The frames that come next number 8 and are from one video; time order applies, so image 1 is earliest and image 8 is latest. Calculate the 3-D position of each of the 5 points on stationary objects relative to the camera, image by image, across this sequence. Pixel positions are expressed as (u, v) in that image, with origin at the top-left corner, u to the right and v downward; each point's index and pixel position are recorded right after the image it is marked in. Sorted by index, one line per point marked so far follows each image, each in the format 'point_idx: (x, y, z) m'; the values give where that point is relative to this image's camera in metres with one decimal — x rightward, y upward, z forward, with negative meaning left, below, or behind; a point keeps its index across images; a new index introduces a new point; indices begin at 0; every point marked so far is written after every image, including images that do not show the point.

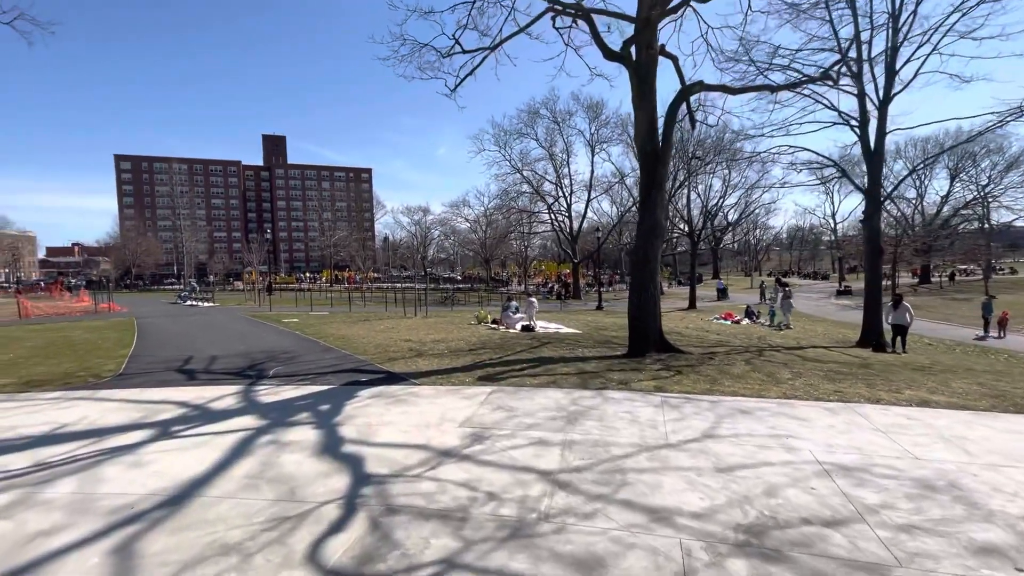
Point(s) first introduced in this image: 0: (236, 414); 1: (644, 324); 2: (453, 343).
0: (-3.8, -1.7, +6.6) m
1: (+2.9, -0.8, +10.7) m
2: (-1.5, -1.4, +12.1) m
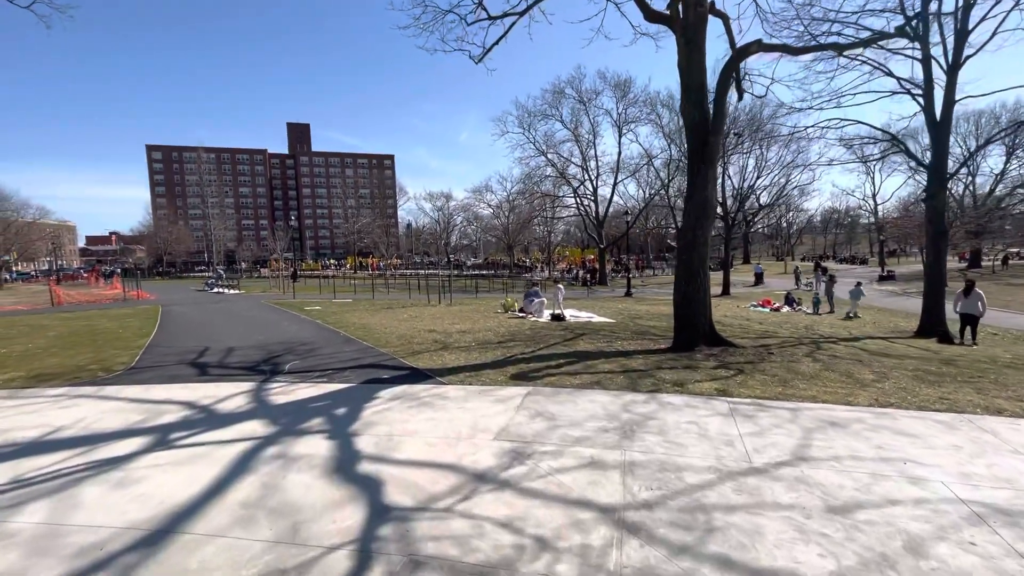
0: (-3.3, -1.6, +5.9) m
1: (+3.6, -0.5, +9.6) m
2: (-0.7, -1.1, +11.3) m
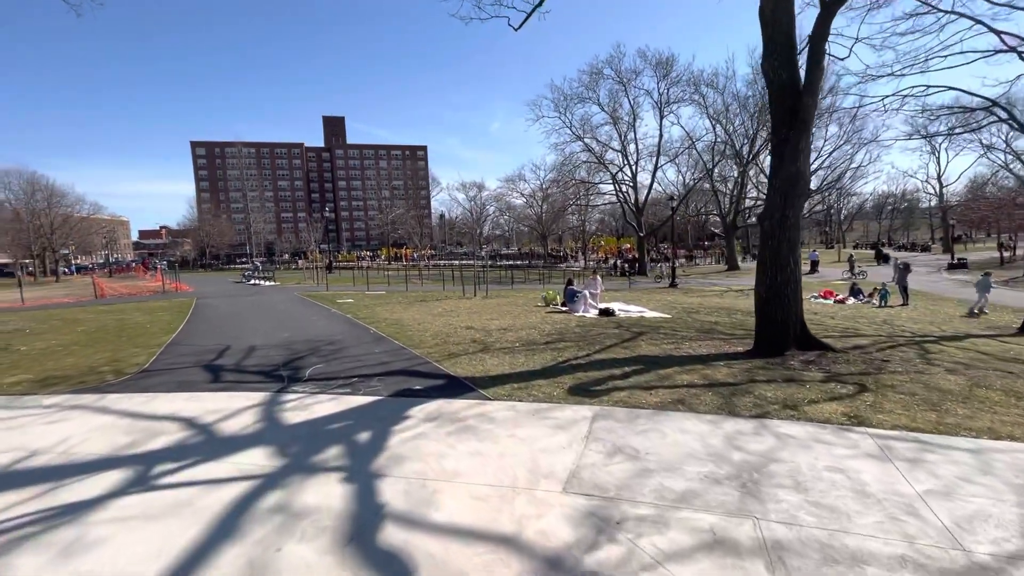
0: (-2.7, -1.6, +4.8) m
1: (+4.5, -0.4, +8.0) m
2: (+0.3, -1.0, +10.0) m
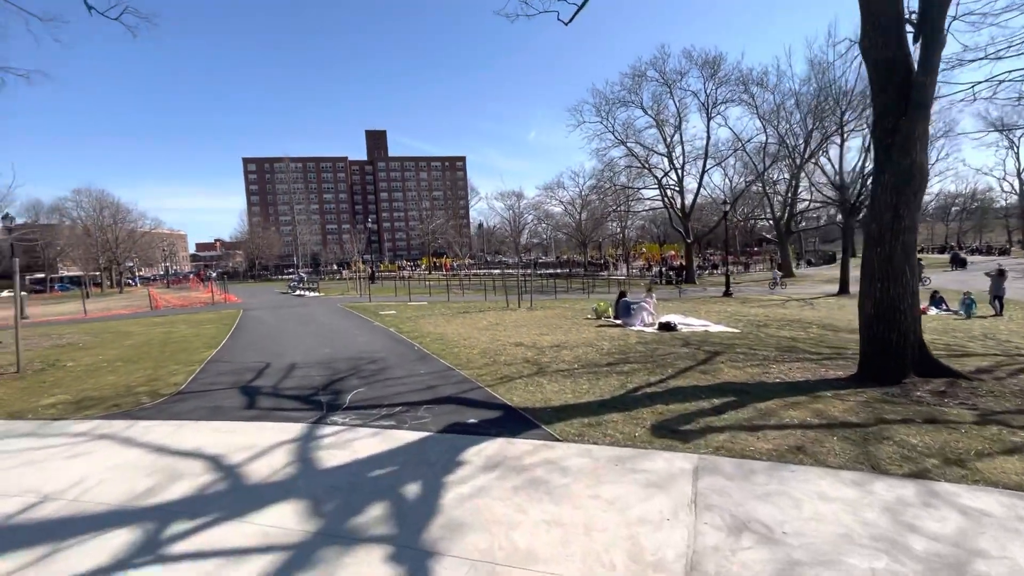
0: (-2.0, -1.7, +4.1) m
1: (+5.4, -0.6, +6.7) m
2: (+1.3, -1.2, +9.0) m
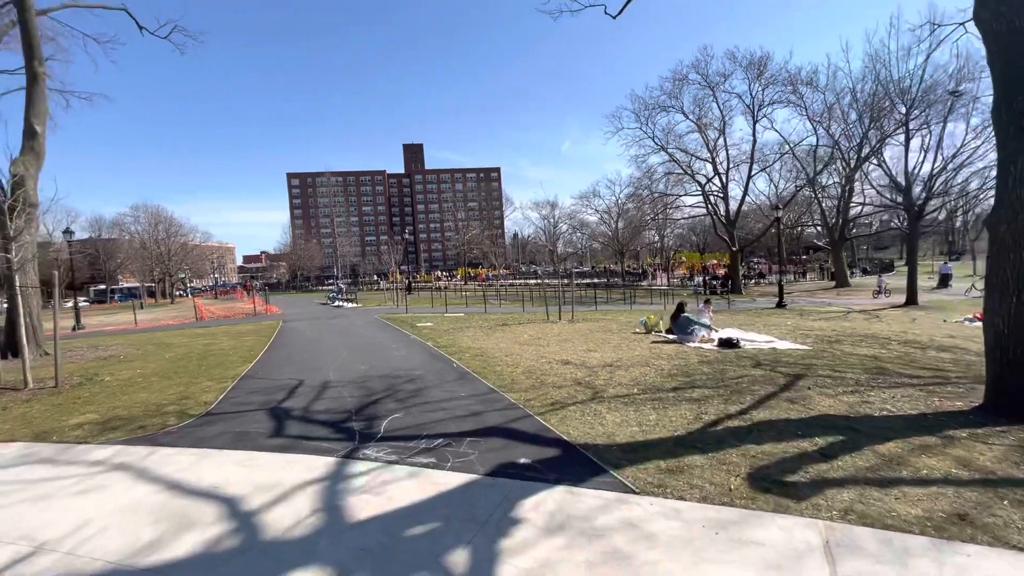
0: (-1.5, -1.9, +3.4) m
1: (+6.0, -0.8, +5.5) m
2: (+2.2, -1.5, +8.0) m
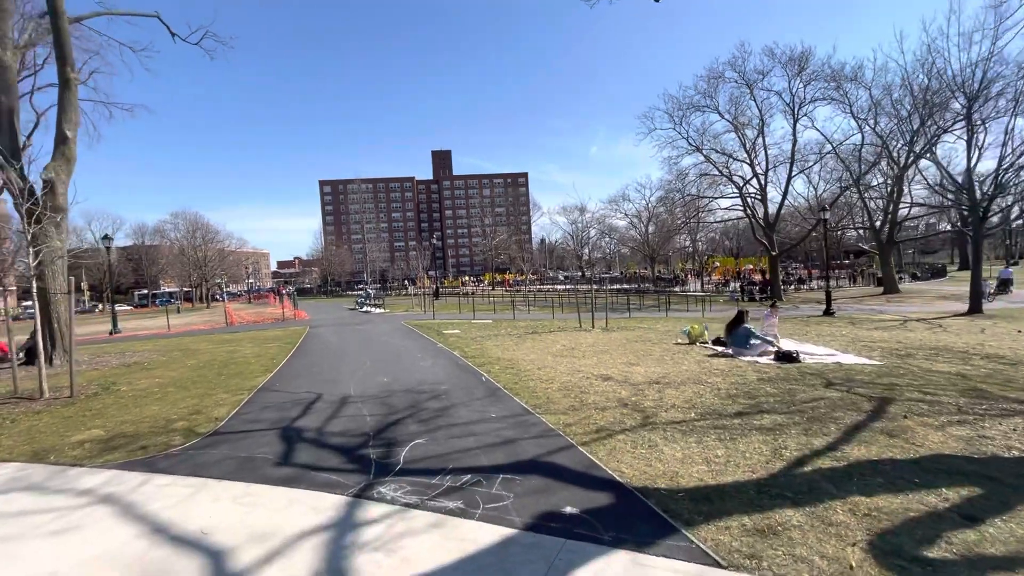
0: (-1.2, -1.9, +2.6) m
1: (+6.4, -0.9, +4.3) m
2: (+2.7, -1.6, +7.1) m
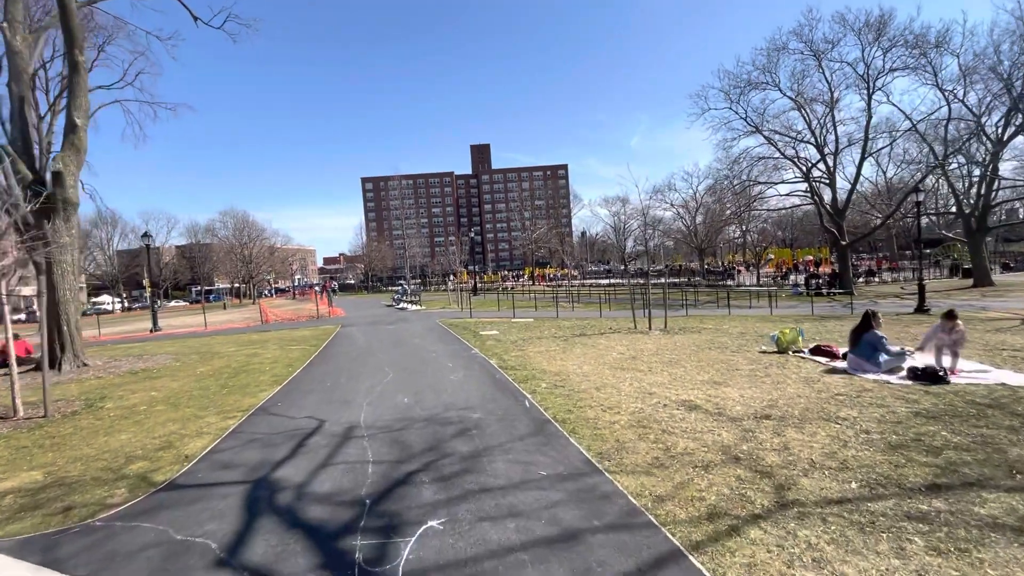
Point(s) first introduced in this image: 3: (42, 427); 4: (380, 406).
0: (-1.0, -2.0, +0.7) m
1: (+6.8, -0.9, +1.8) m
2: (+3.3, -1.6, +4.8) m
3: (-7.3, -2.1, +7.5) m
4: (-2.1, -1.8, +7.5) m
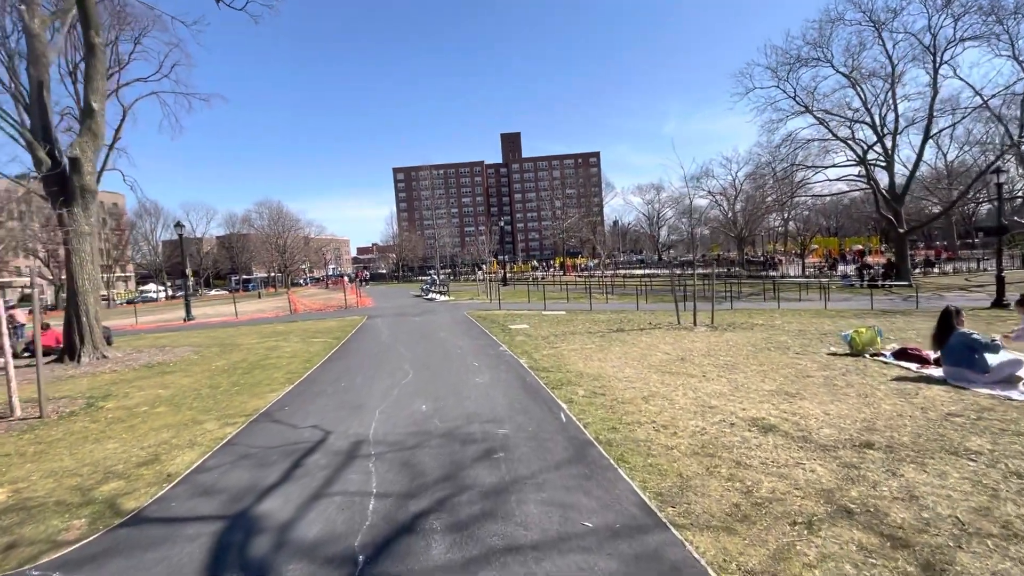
0: (-1.0, -2.0, -0.3) m
1: (+6.8, -0.9, +0.3) m
2: (+3.5, -1.5, +3.6) m
3: (-6.9, -2.0, +6.9) m
4: (-1.6, -1.7, +6.6) m
